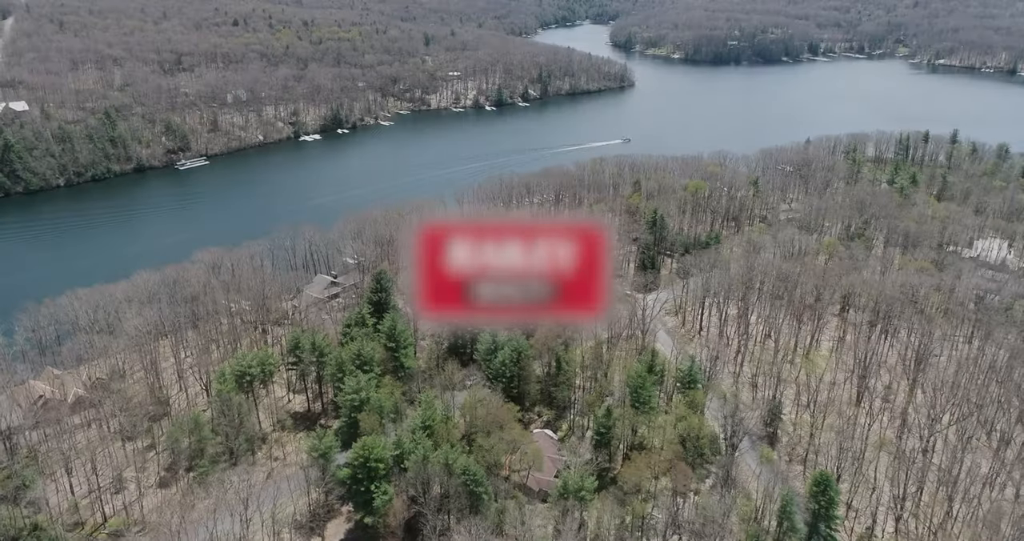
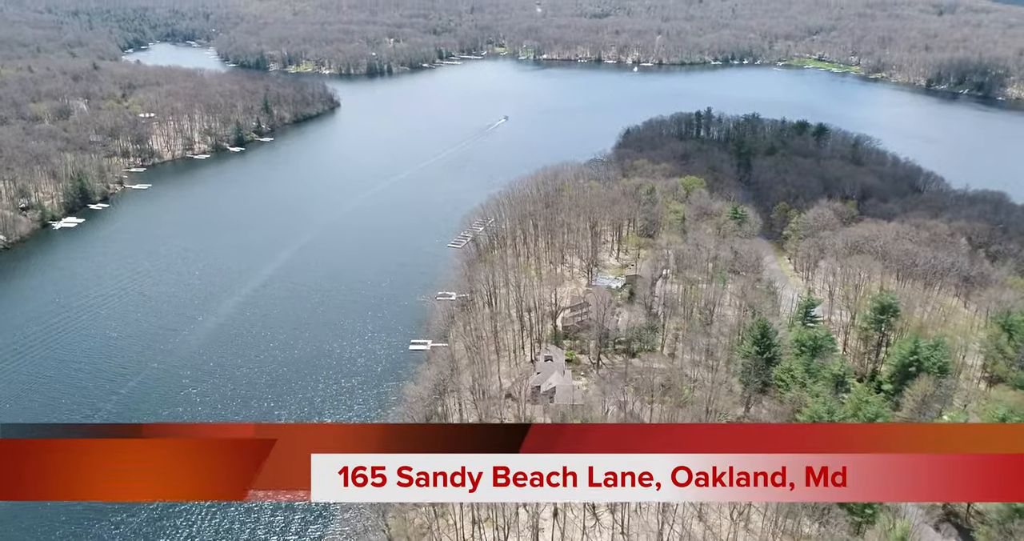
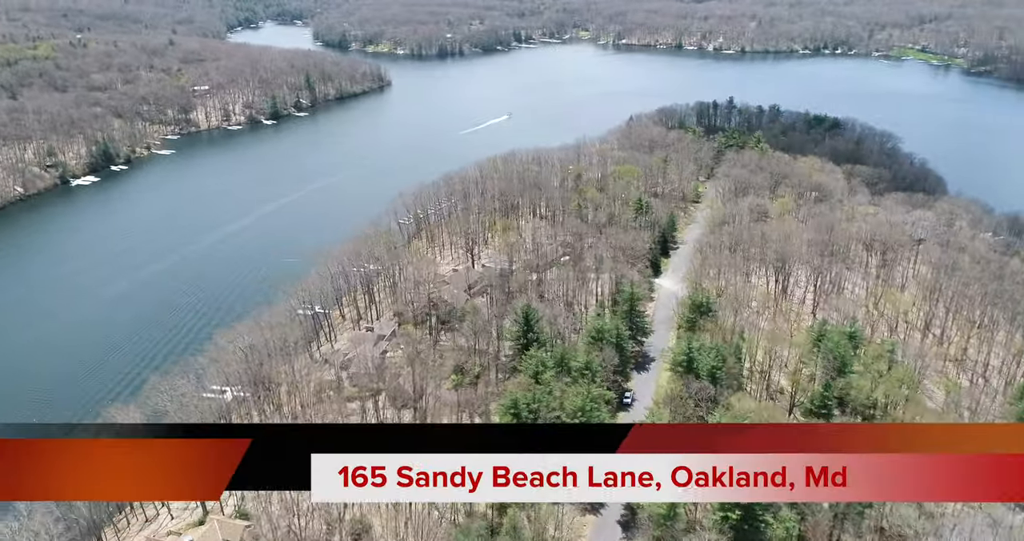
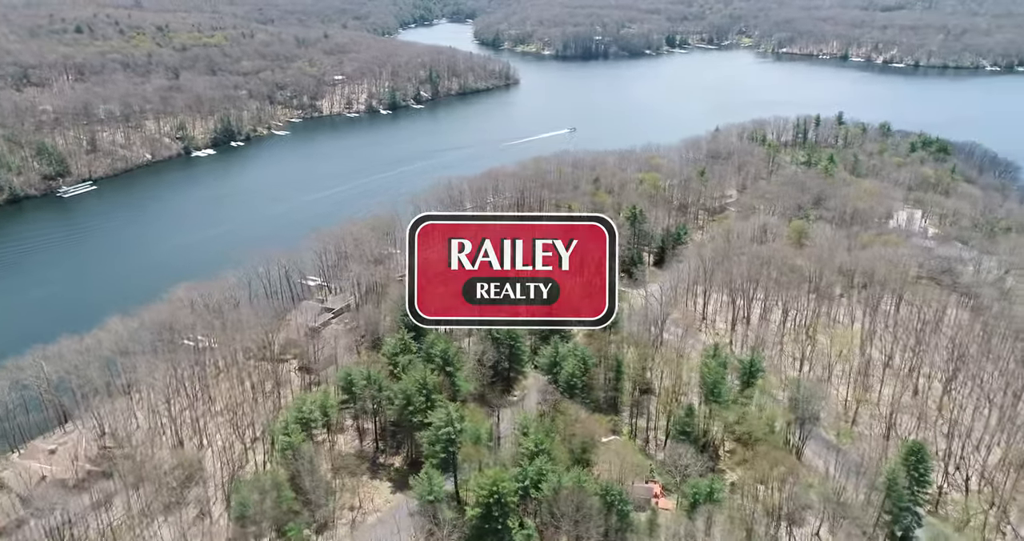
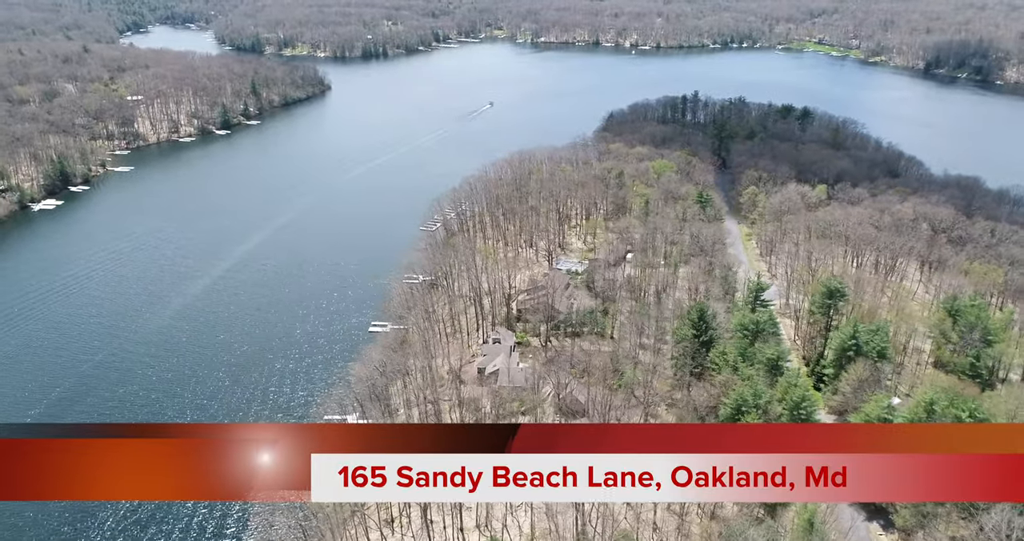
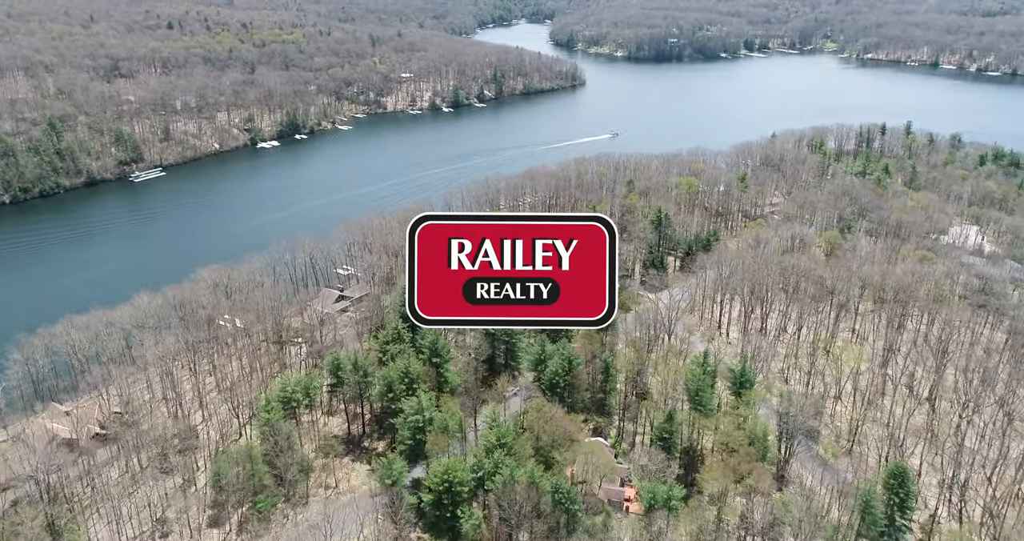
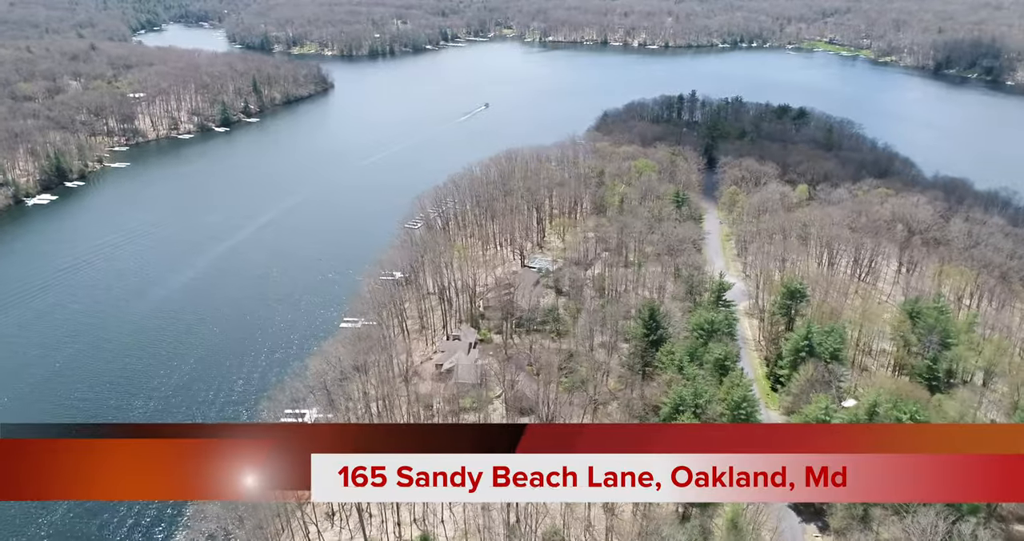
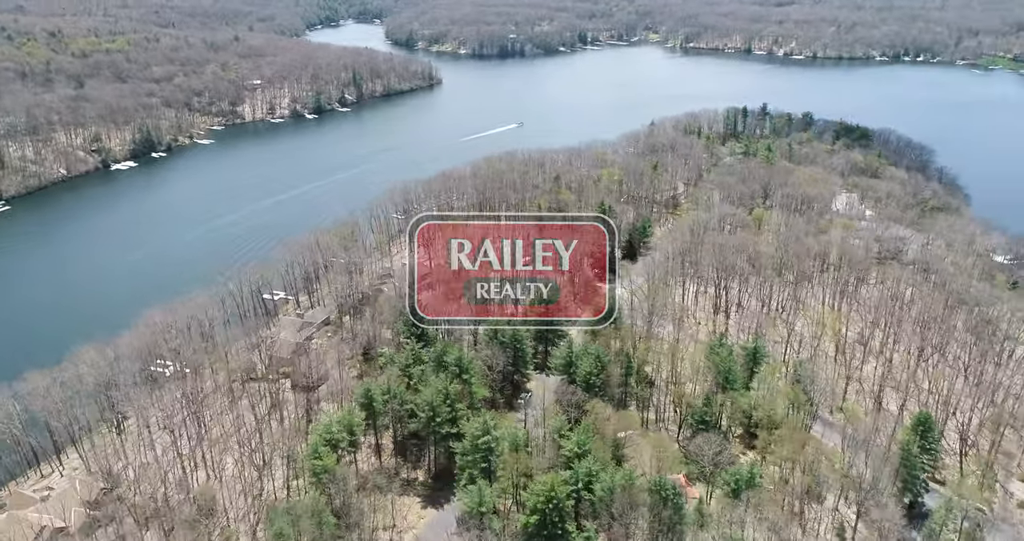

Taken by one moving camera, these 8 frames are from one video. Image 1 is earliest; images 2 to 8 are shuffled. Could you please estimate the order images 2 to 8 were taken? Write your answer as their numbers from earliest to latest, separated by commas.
6, 4, 8, 3, 7, 5, 2
